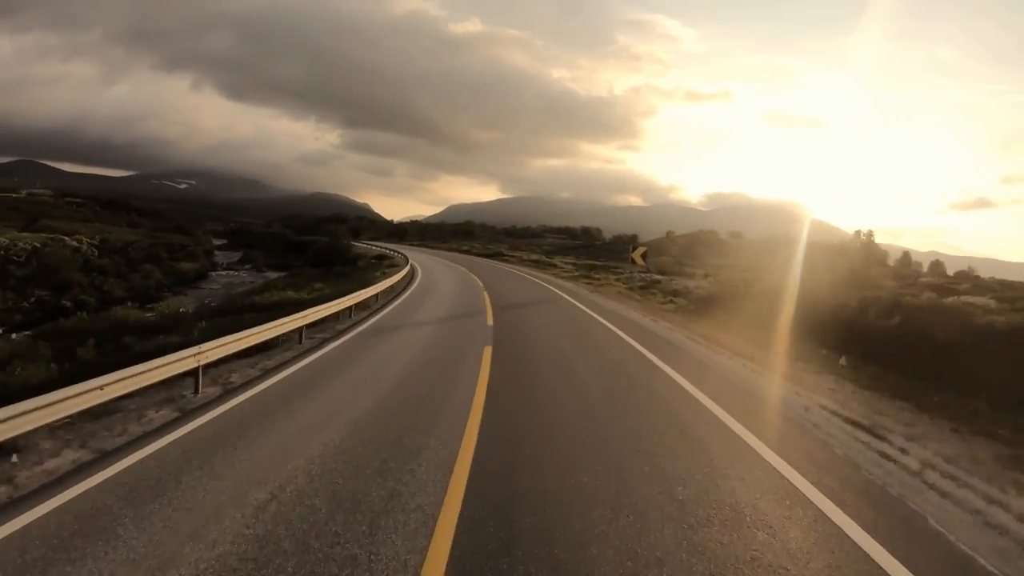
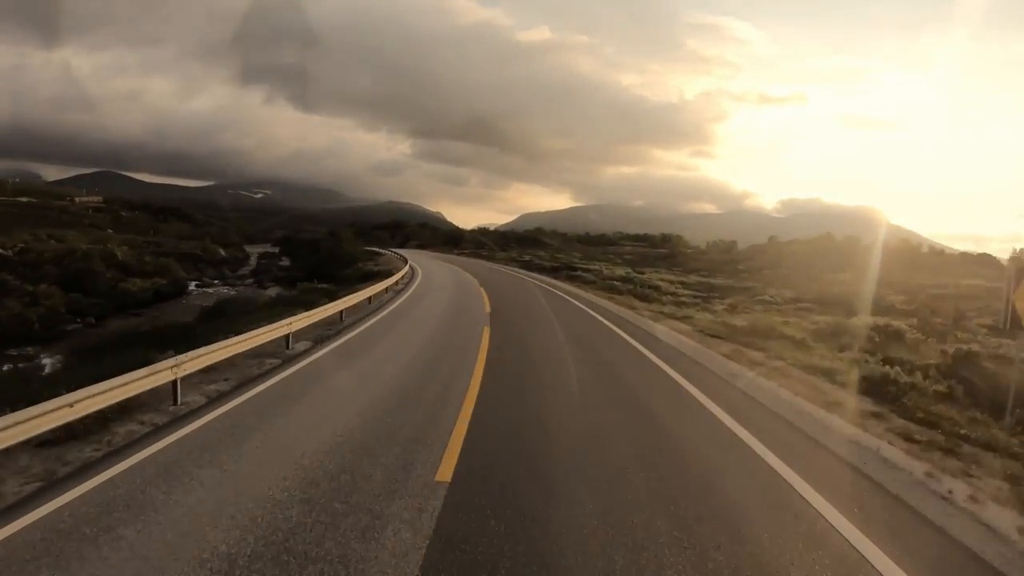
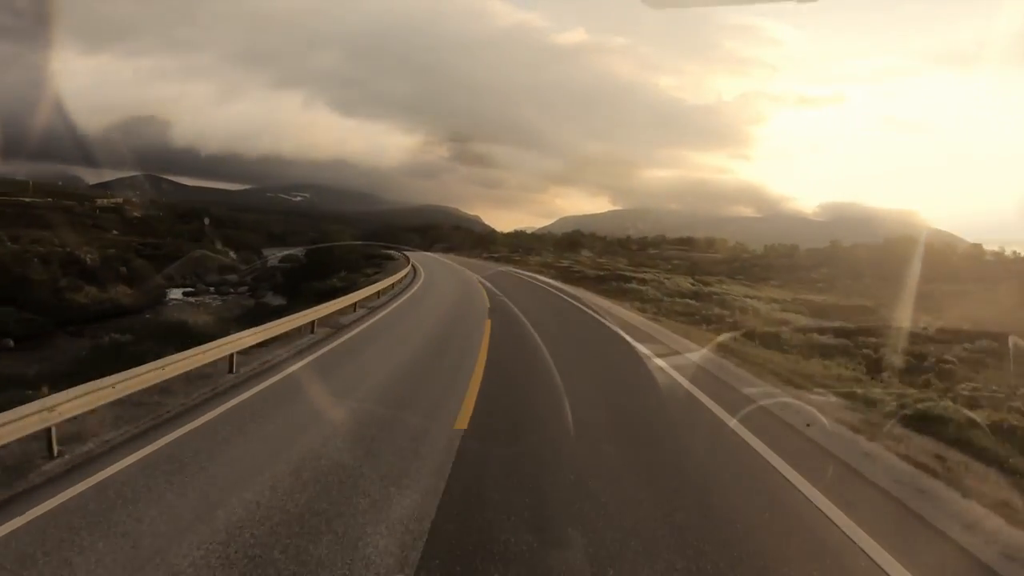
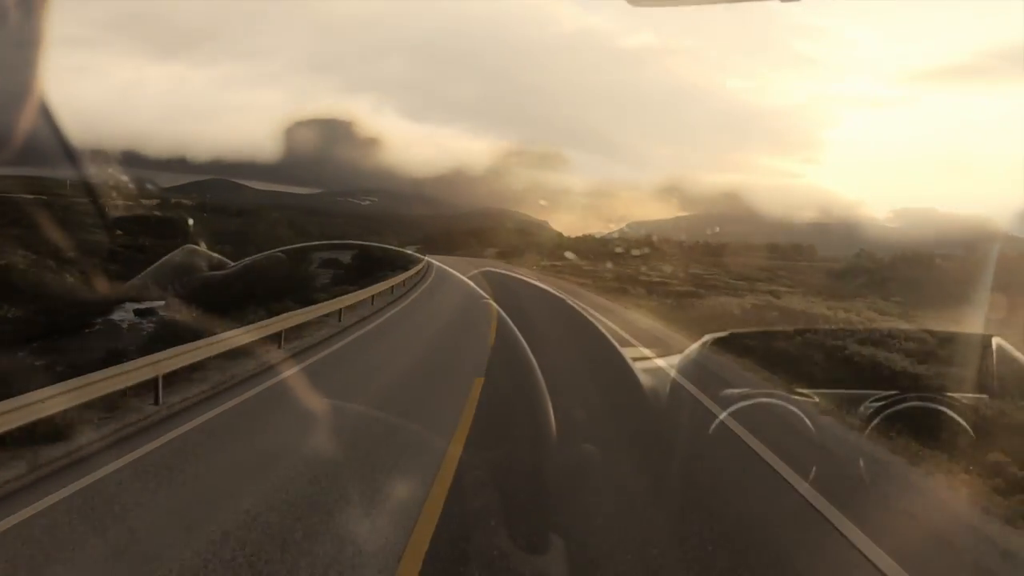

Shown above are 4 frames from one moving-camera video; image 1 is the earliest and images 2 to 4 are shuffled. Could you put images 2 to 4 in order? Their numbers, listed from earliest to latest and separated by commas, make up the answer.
2, 3, 4
